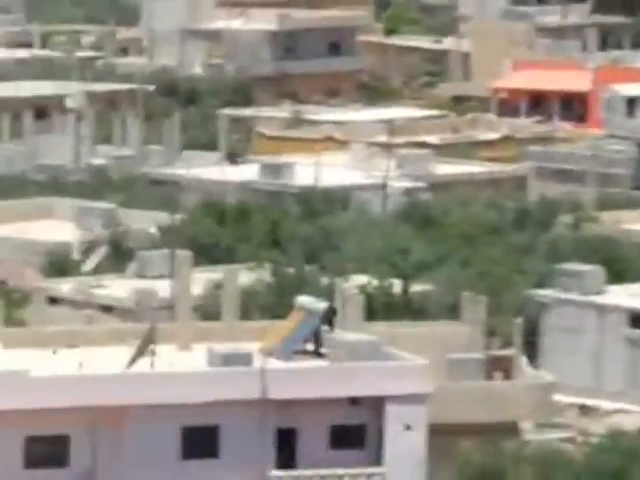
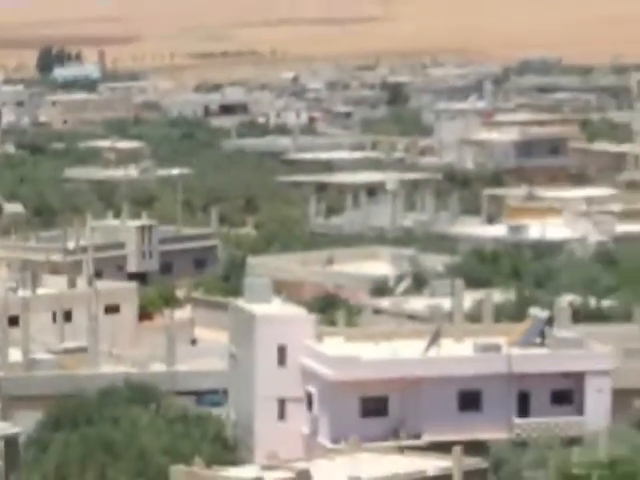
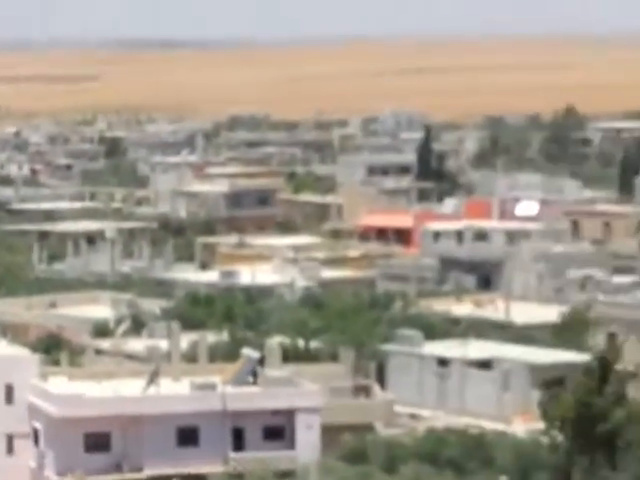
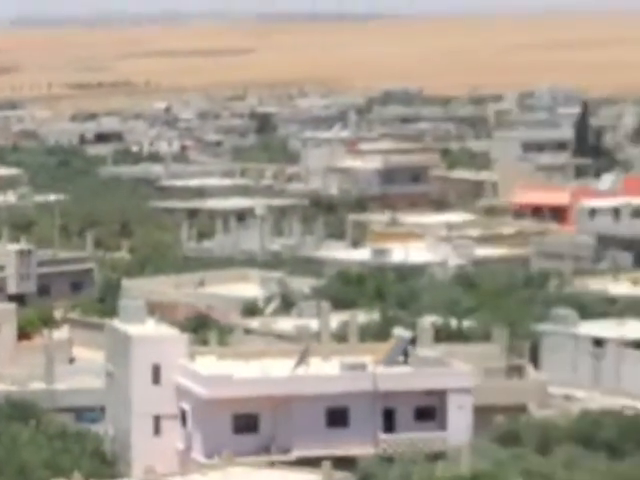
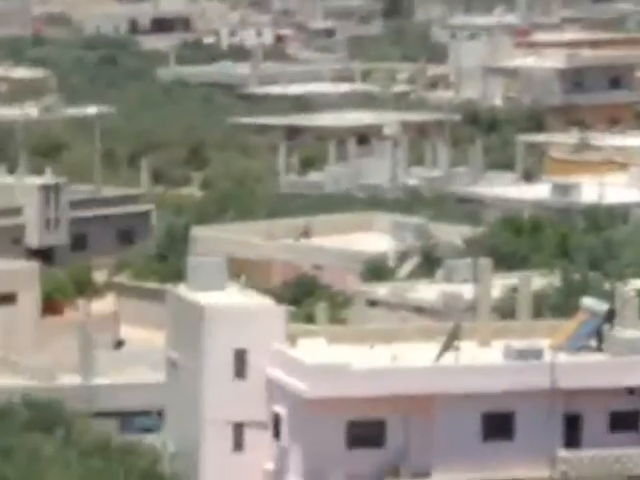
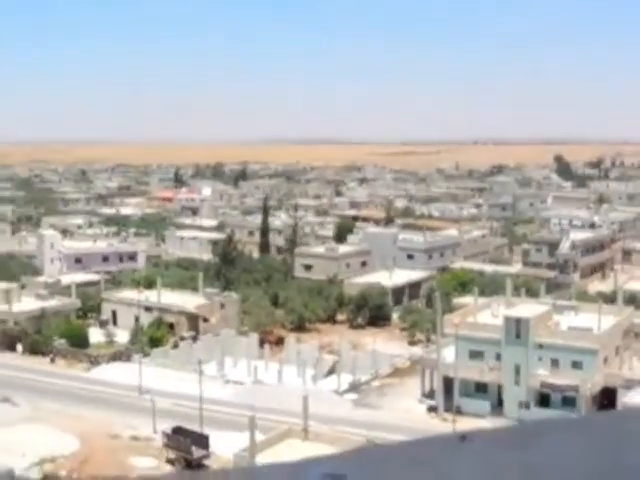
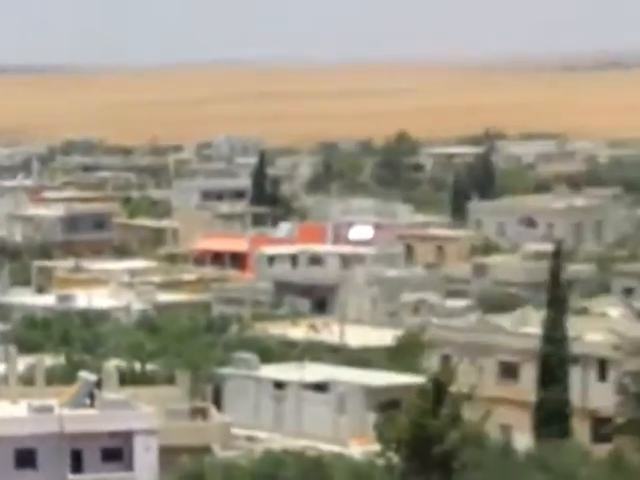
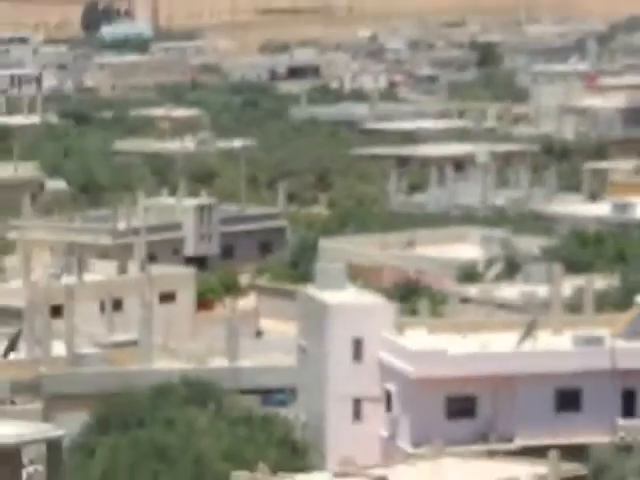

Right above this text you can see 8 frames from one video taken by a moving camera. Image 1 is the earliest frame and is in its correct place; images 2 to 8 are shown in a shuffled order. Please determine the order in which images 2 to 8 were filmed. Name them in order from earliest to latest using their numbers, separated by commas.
5, 8, 2, 4, 3, 7, 6
